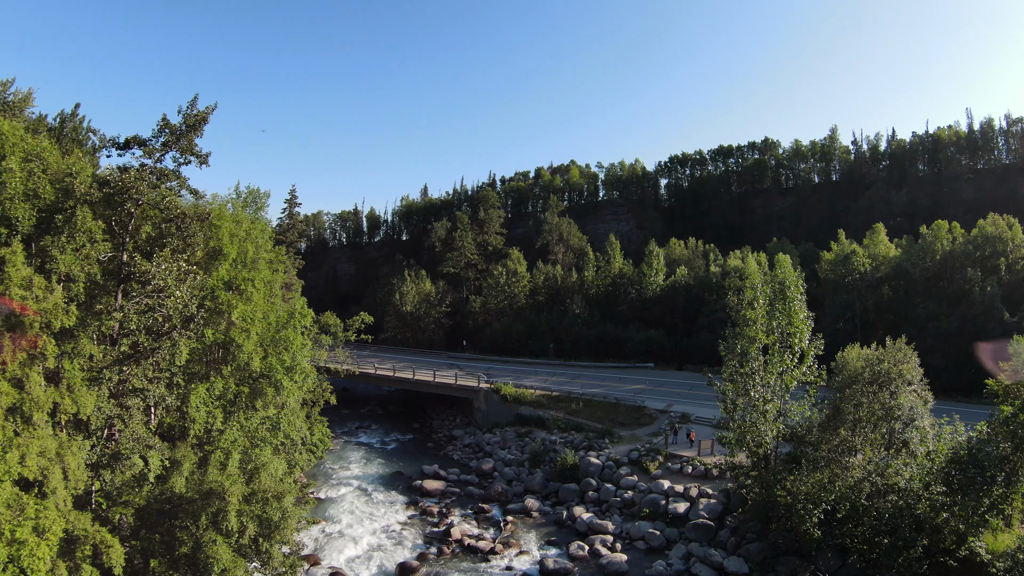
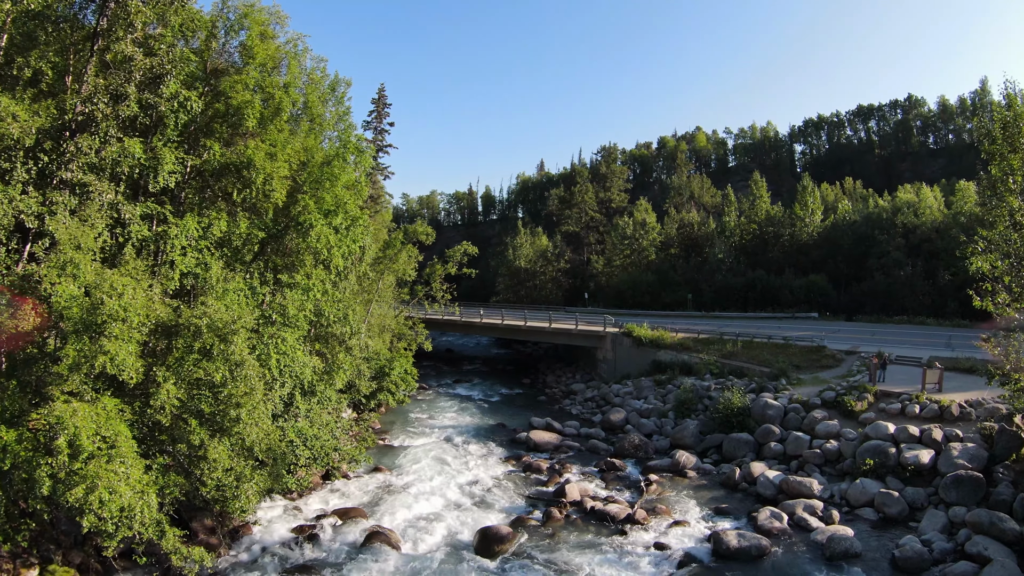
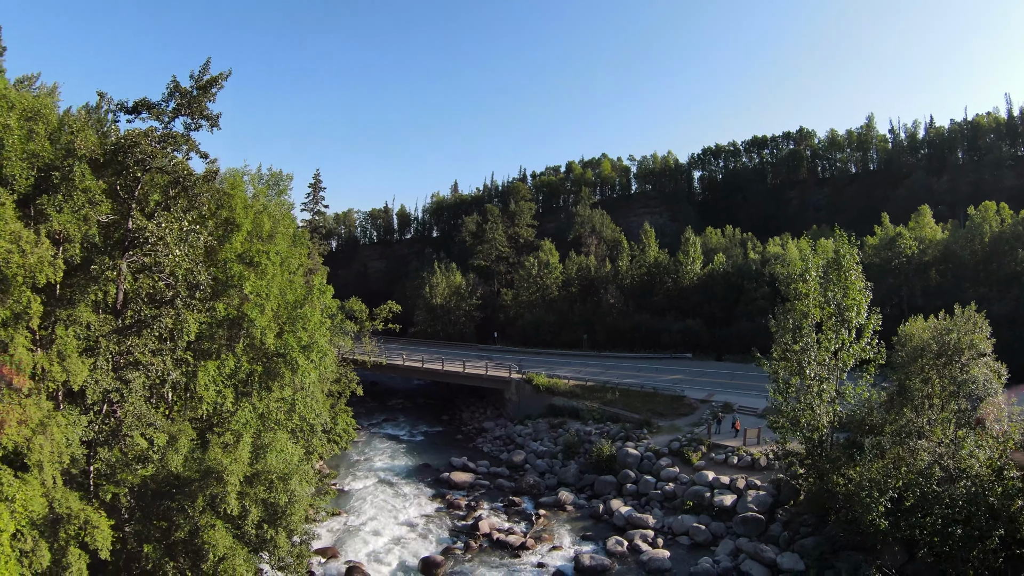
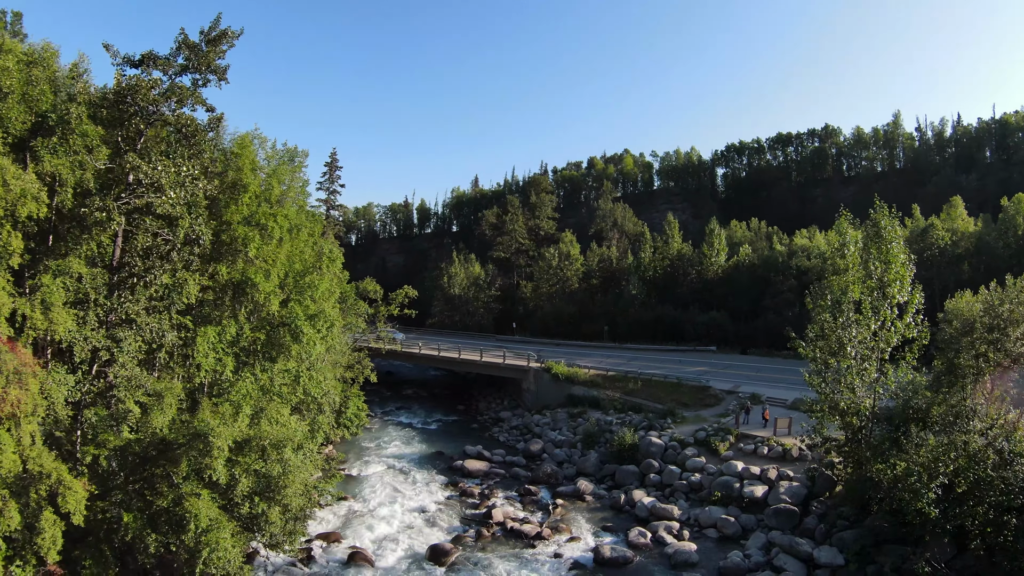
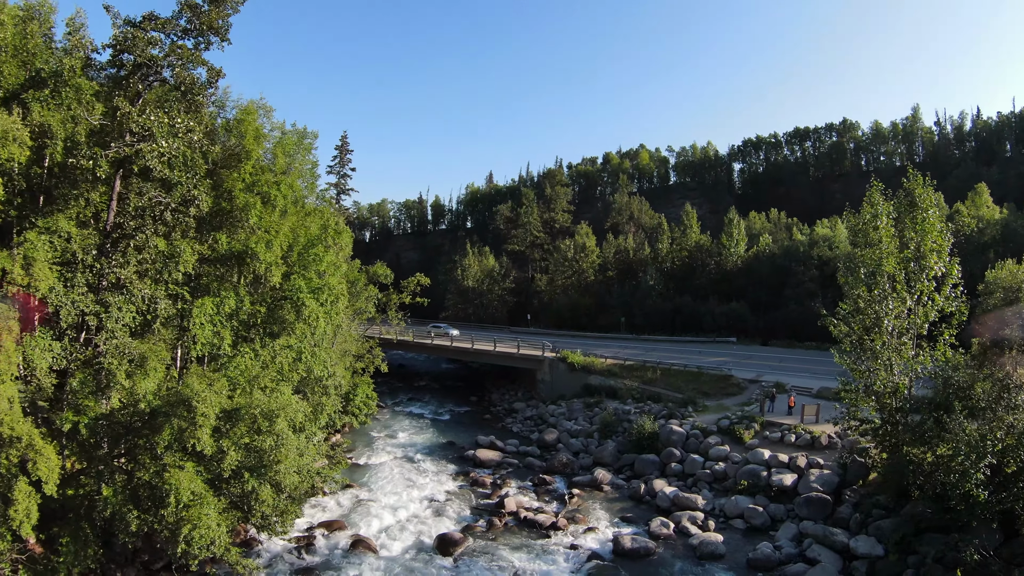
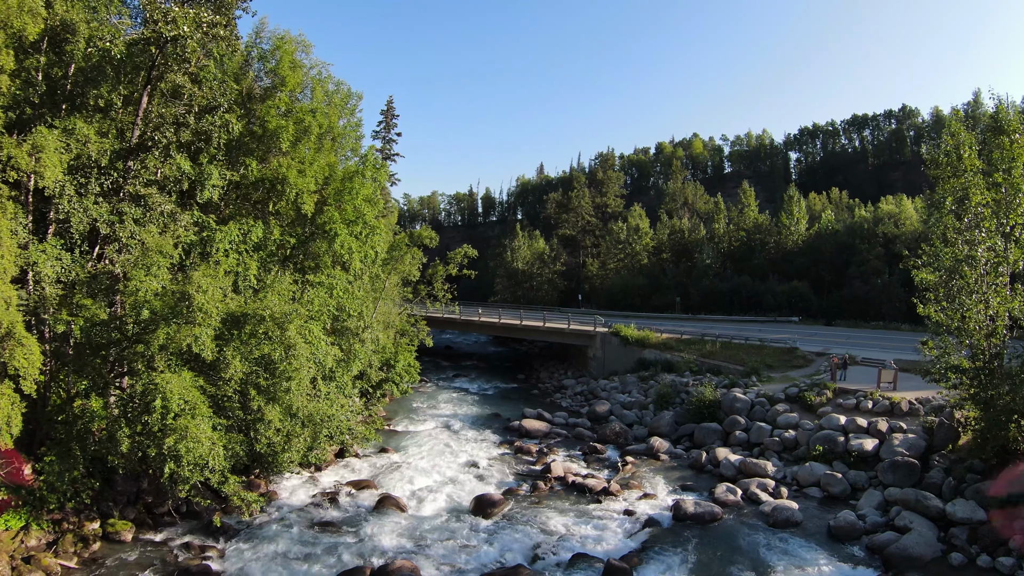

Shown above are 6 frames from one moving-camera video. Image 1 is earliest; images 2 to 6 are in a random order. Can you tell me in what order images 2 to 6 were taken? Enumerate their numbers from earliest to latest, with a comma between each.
3, 4, 5, 6, 2
